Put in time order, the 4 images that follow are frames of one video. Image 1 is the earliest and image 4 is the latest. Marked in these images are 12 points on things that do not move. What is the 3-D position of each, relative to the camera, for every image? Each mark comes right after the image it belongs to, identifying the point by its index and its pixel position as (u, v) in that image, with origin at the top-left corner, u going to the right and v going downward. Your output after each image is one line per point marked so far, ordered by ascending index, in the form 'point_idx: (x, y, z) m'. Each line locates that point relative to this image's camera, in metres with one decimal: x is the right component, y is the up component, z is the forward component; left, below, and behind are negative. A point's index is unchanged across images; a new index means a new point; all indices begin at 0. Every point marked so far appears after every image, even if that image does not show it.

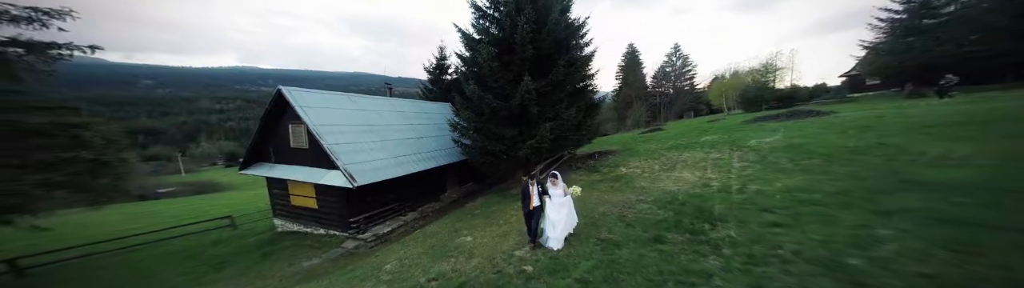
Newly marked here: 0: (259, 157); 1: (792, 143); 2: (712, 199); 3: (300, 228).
0: (-11.6, -0.5, +12.7) m
1: (+11.1, +0.1, +11.0) m
2: (+5.1, -1.3, +7.1) m
3: (-9.7, -3.8, +12.7) m
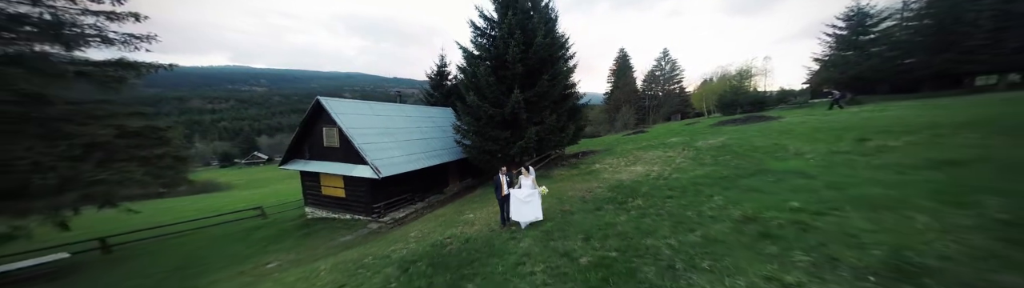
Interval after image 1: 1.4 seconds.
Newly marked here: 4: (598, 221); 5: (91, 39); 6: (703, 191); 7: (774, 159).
0: (-12.0, -0.6, +15.3) m
1: (+10.7, 0.0, +13.9) m
2: (+4.7, -1.4, +10.0) m
3: (-10.2, -3.8, +15.3) m
4: (+2.3, -2.0, +7.3) m
5: (-15.0, +3.8, +9.8) m
6: (+5.3, -1.3, +7.6) m
7: (+8.8, -0.5, +9.3) m
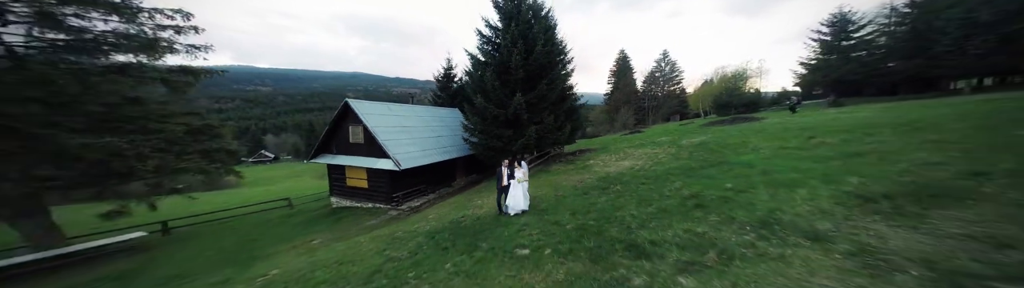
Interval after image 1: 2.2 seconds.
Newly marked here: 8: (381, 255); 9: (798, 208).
0: (-11.9, -0.4, +17.3) m
1: (+10.9, +0.1, +15.7) m
2: (+4.9, -1.3, +11.8) m
3: (-10.0, -3.7, +17.3) m
4: (+2.4, -1.9, +9.1) m
5: (-14.8, +4.0, +11.8) m
6: (+5.4, -1.2, +9.4) m
7: (+8.9, -0.4, +11.1) m
8: (-3.7, -3.1, +7.7) m
9: (+5.7, -1.2, +5.5) m
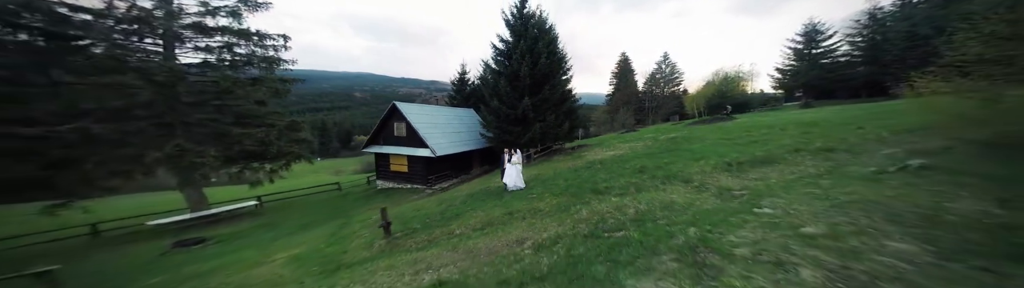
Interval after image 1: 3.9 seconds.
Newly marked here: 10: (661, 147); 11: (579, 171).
0: (-11.1, +0.1, +21.7) m
1: (+11.6, +0.5, +19.6) m
2: (+5.5, -0.9, +15.8) m
3: (-9.2, -3.2, +21.6) m
4: (+3.0, -1.5, +13.2) m
5: (-14.2, +4.4, +16.2) m
6: (+6.0, -0.8, +13.4) m
7: (+9.6, 0.0, +15.1) m
8: (-3.1, -2.7, +11.9) m
9: (+6.2, -0.9, +9.5) m
10: (+8.7, -0.2, +16.0) m
11: (+3.3, -1.4, +13.7) m
